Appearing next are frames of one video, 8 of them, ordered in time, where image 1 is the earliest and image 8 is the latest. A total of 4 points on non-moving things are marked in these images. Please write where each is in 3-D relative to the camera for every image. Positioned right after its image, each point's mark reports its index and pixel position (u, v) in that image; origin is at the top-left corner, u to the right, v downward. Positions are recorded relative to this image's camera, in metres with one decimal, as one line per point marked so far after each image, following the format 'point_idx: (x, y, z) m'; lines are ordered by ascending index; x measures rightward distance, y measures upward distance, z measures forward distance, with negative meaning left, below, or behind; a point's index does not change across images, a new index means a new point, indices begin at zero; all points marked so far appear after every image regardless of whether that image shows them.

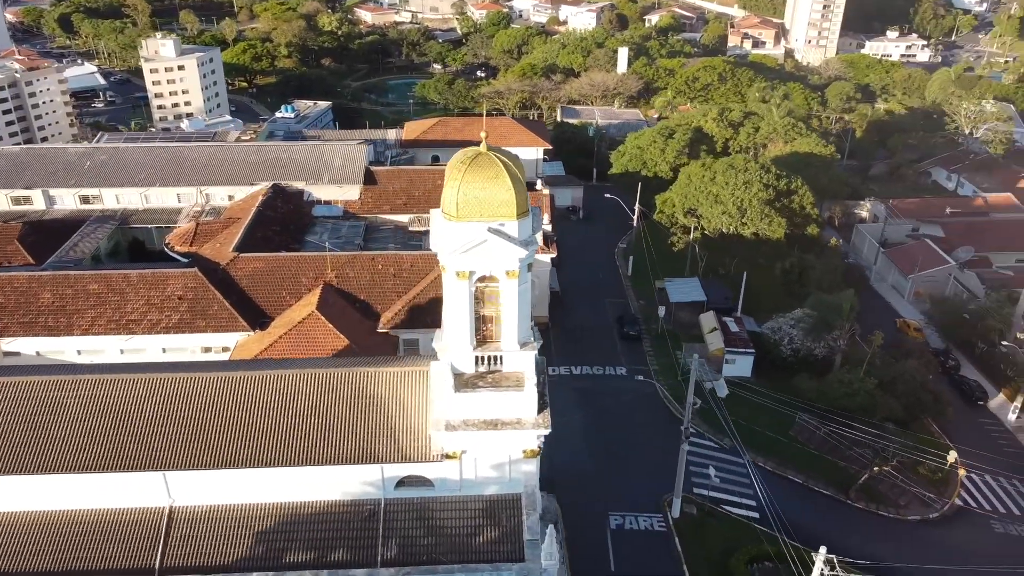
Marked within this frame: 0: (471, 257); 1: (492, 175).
0: (-0.9, +0.7, +19.6) m
1: (-0.4, +2.6, +19.0) m
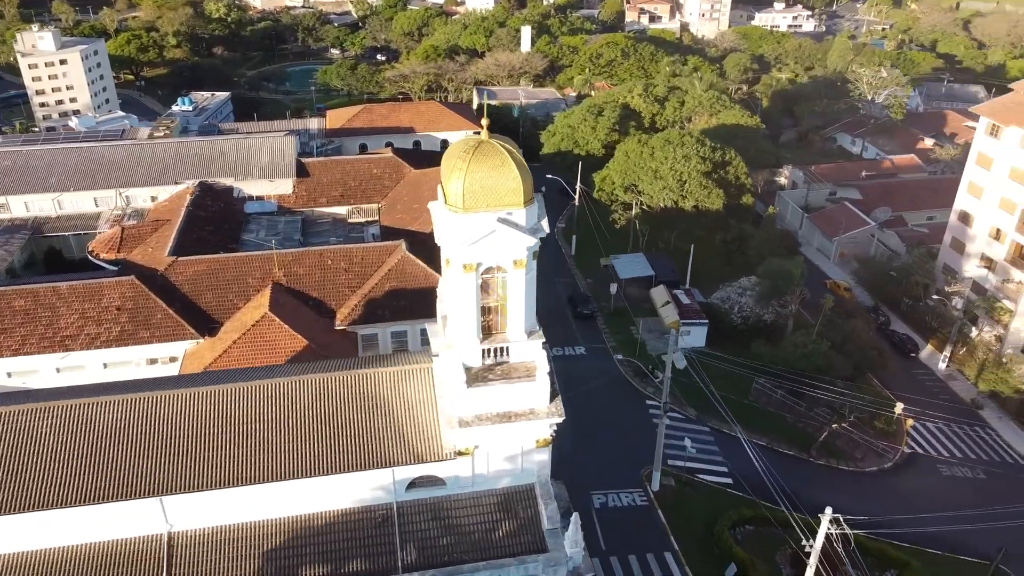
0: (-0.7, +0.9, +19.1) m
1: (-0.3, +2.8, +18.5) m
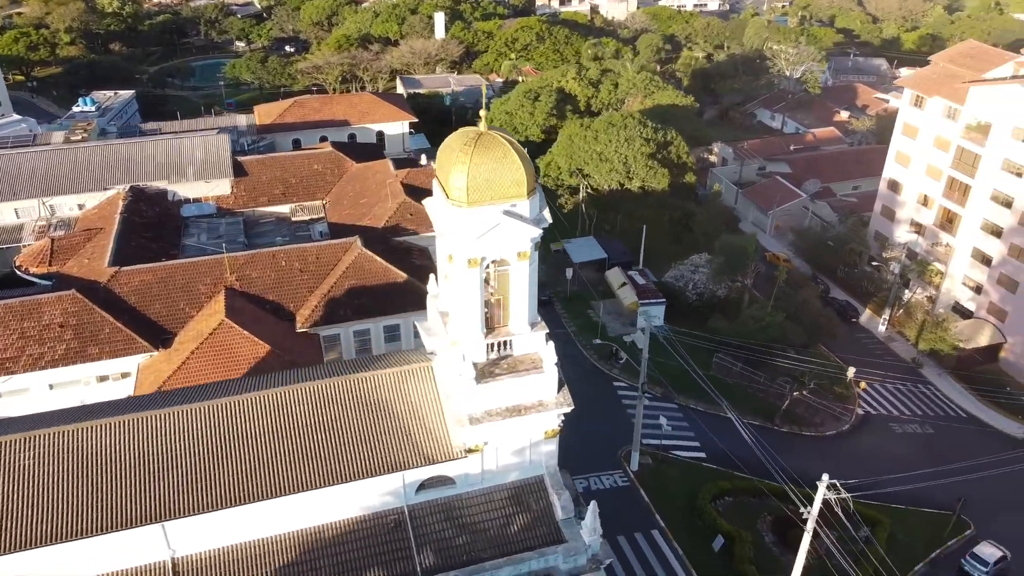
0: (-0.6, +1.0, +18.8) m
1: (-0.3, +3.0, +18.2) m
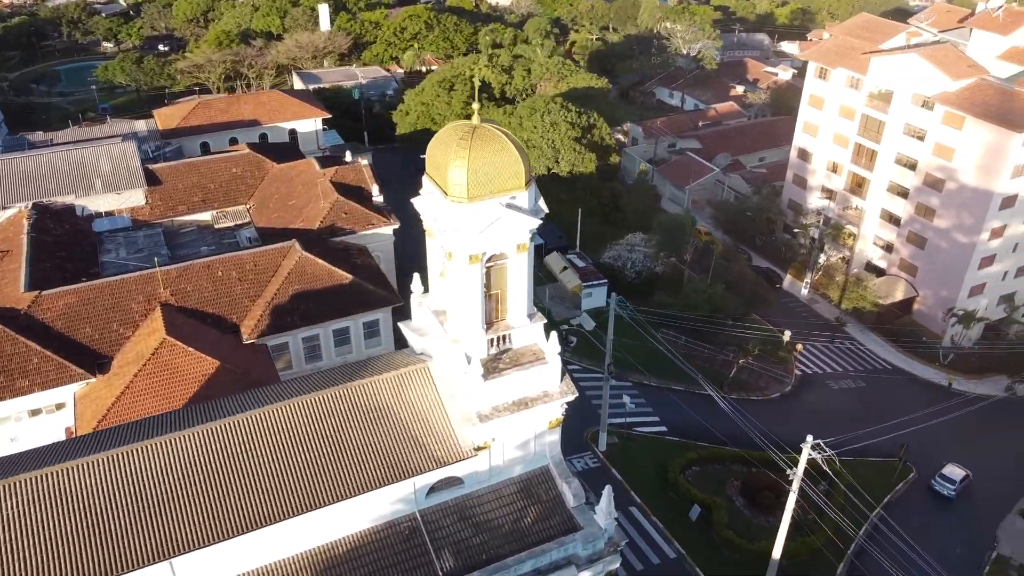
0: (-0.6, +1.1, +18.5) m
1: (-0.3, +3.1, +18.0) m
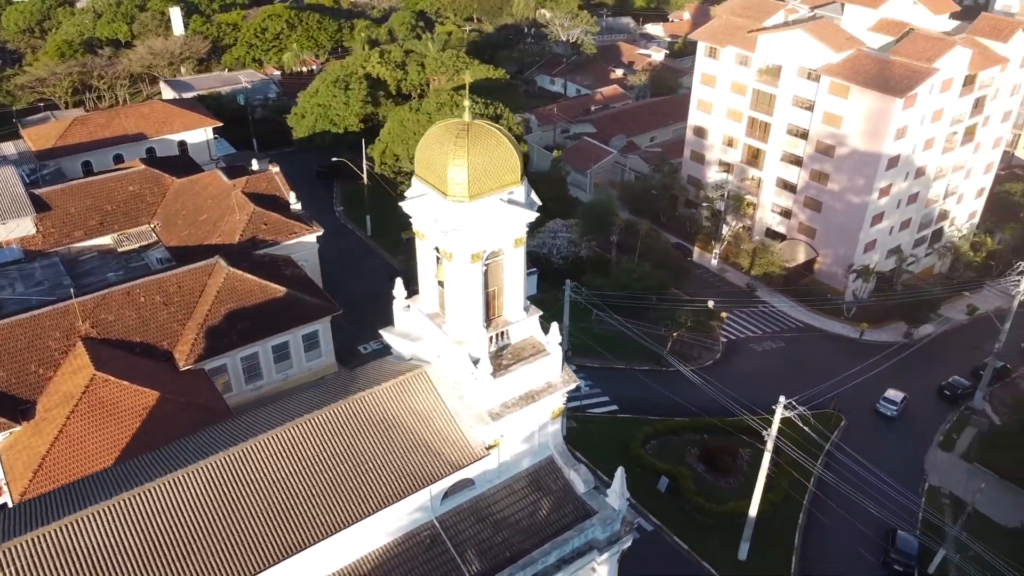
0: (-0.6, +1.2, +18.4) m
1: (-0.4, +3.2, +17.8) m
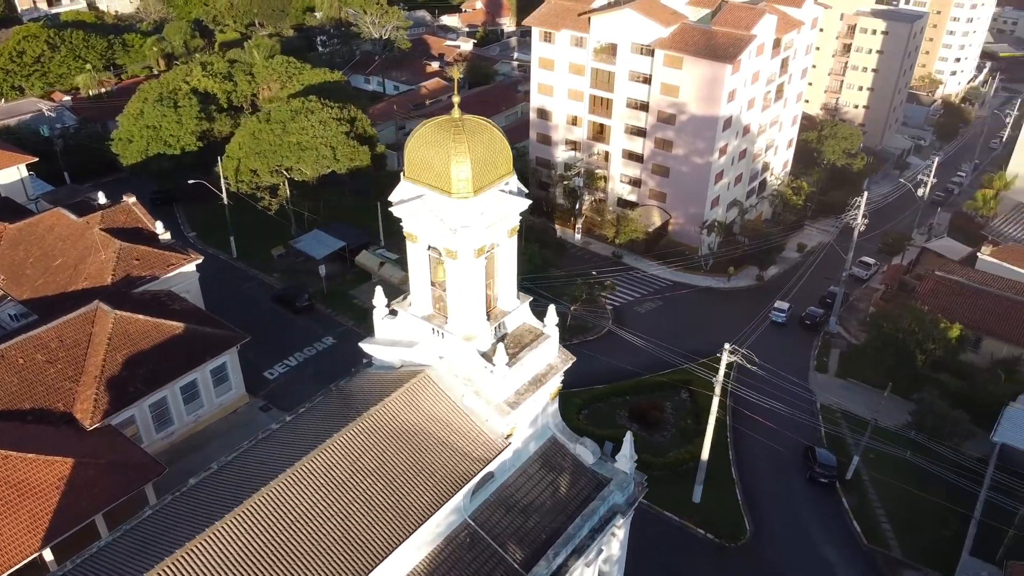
0: (-0.5, +1.3, +18.5) m
1: (-0.5, +3.3, +18.0) m
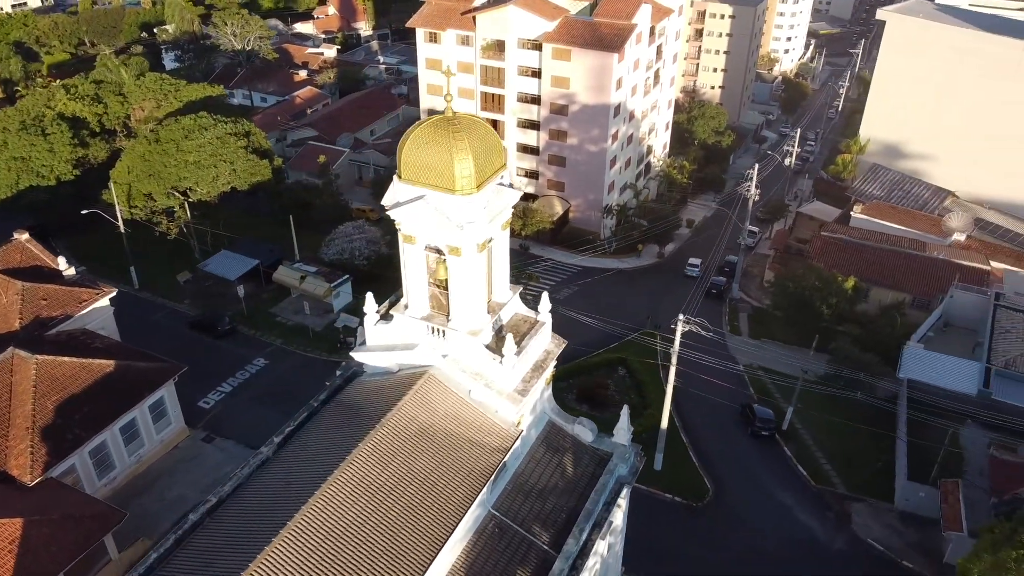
0: (-0.5, +1.5, +18.9) m
1: (-0.6, +3.5, +18.3) m
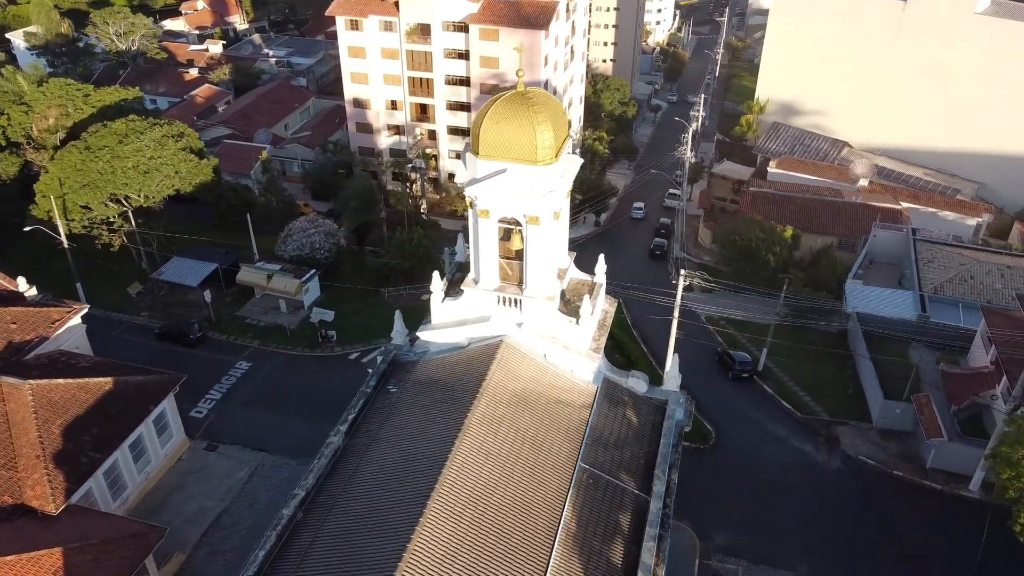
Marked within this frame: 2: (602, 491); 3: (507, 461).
0: (+1.2, +2.3, +19.7) m
1: (+1.0, +4.3, +19.1) m
2: (+2.1, -5.2, +20.6) m
3: (-0.4, -4.0, +18.5) m
